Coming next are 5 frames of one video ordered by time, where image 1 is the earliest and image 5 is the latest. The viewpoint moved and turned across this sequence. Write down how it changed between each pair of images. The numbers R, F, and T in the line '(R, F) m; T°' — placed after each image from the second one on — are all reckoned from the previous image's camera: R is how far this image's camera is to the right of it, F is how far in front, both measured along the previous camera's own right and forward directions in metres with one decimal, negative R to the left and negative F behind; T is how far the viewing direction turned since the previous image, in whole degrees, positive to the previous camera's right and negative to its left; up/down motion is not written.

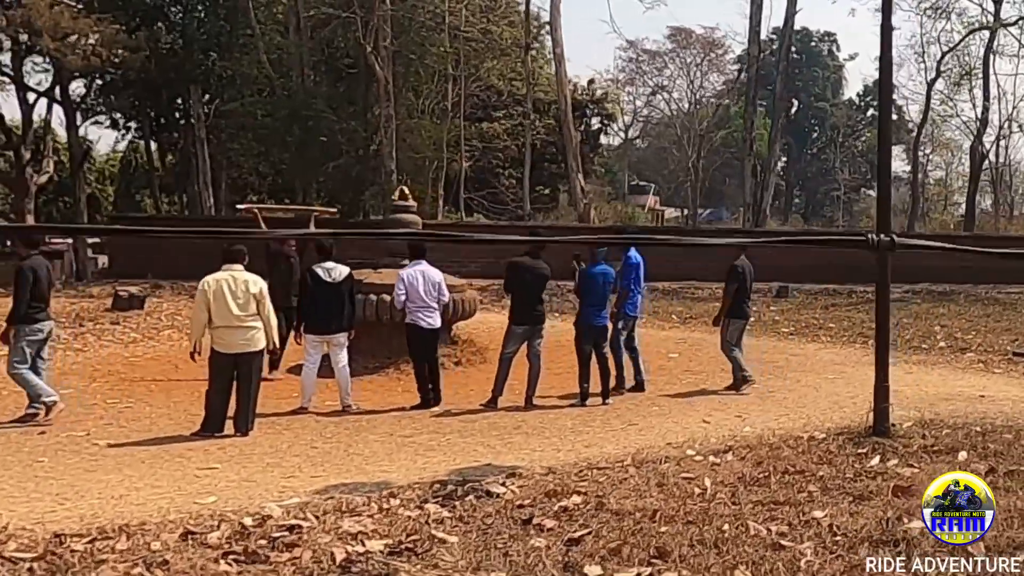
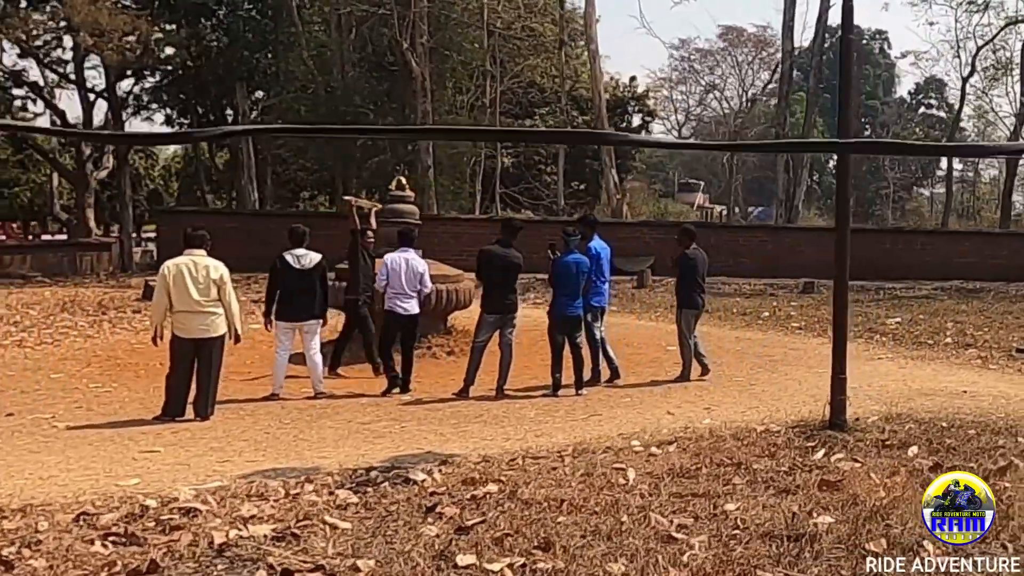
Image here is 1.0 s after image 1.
(+1.1, +0.1) m; -5°
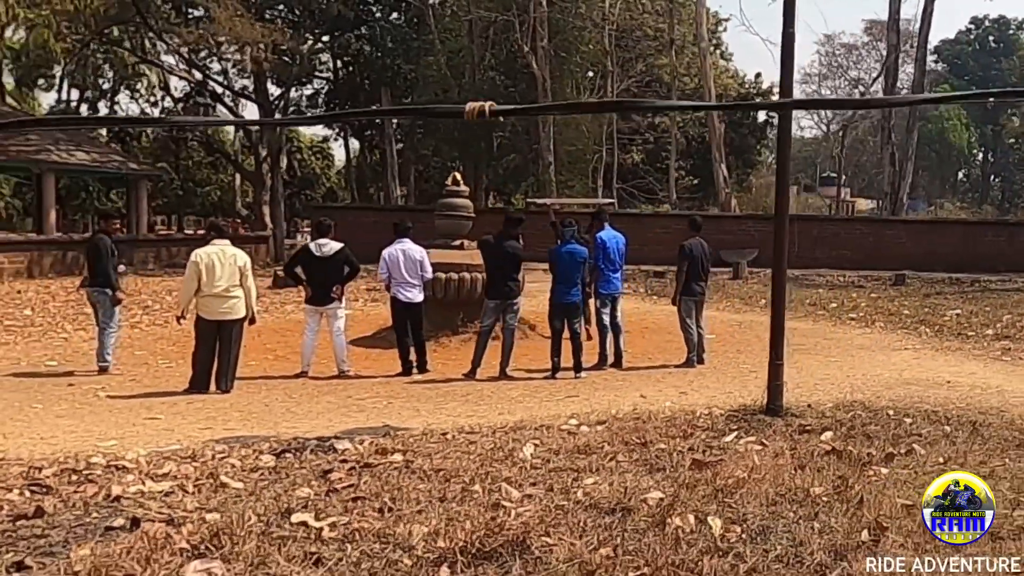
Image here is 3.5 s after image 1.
(+2.2, -0.5) m; -11°
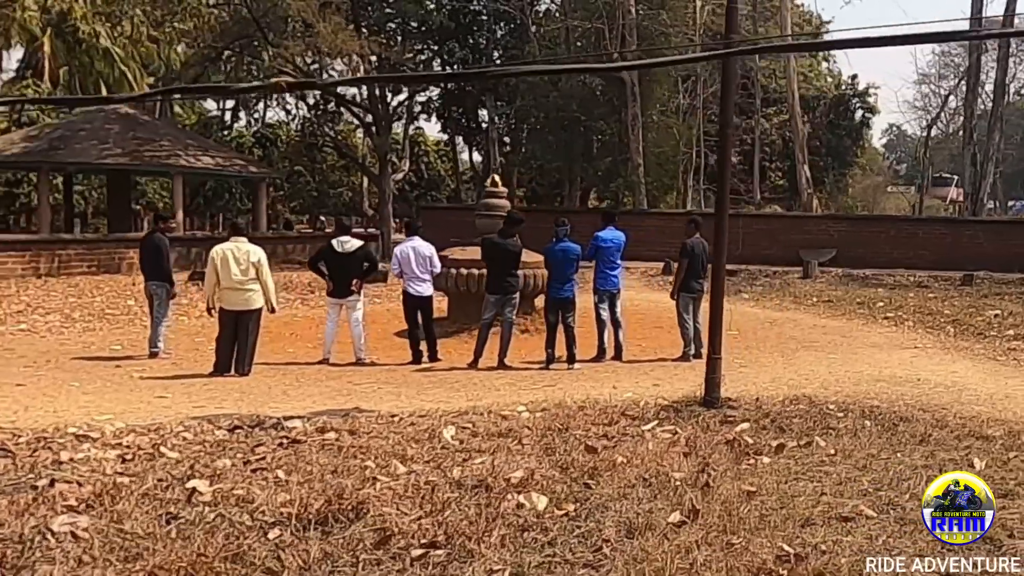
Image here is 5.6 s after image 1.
(+2.0, -0.5) m; -10°
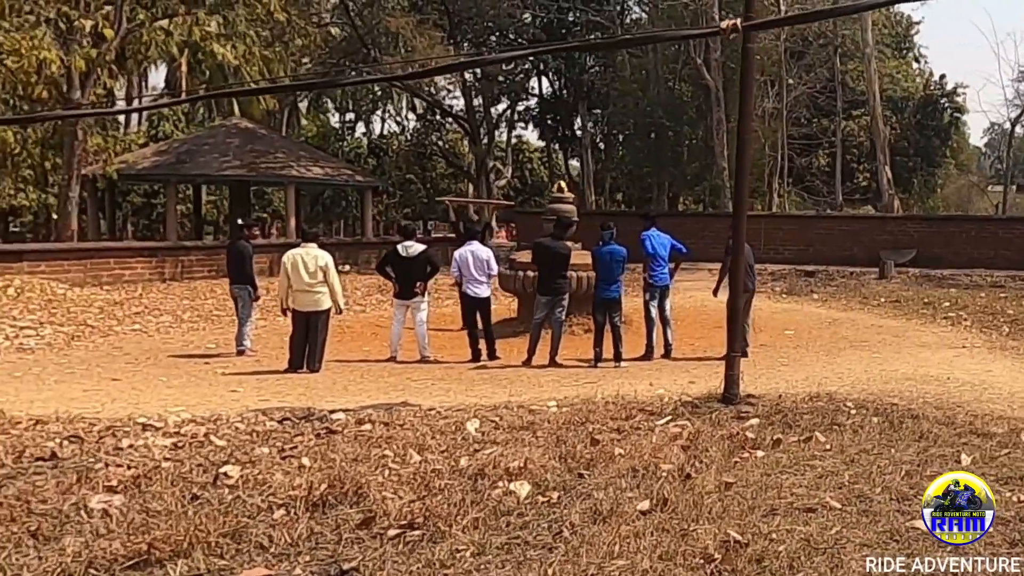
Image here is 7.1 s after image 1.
(+0.9, -0.5) m; -6°
